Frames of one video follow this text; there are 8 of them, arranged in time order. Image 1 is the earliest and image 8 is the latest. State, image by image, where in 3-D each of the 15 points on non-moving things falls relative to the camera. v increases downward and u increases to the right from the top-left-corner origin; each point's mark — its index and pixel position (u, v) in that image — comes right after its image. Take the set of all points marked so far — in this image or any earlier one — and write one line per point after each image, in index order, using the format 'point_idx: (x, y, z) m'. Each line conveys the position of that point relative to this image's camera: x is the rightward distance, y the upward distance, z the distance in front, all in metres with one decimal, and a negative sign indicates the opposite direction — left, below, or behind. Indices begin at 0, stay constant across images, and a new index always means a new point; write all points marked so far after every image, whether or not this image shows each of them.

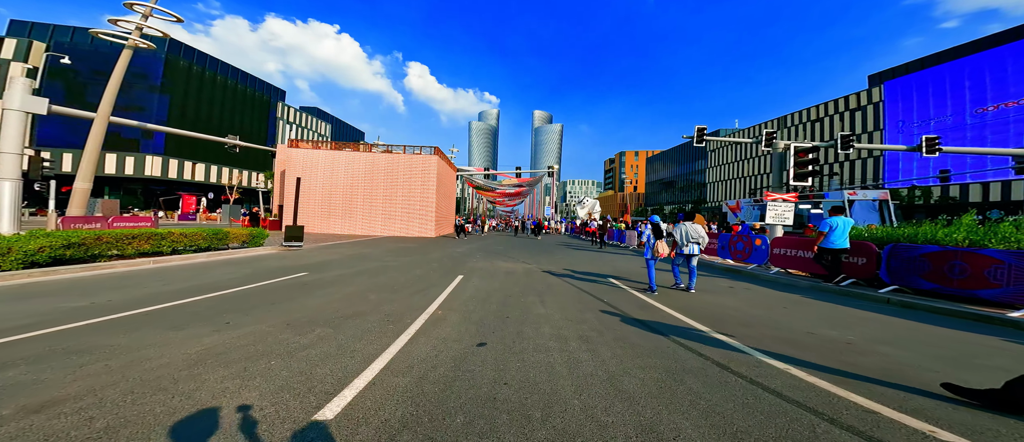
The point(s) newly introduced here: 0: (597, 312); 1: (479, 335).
0: (+1.7, -1.7, +6.2) m
1: (-0.5, -1.7, +4.9) m
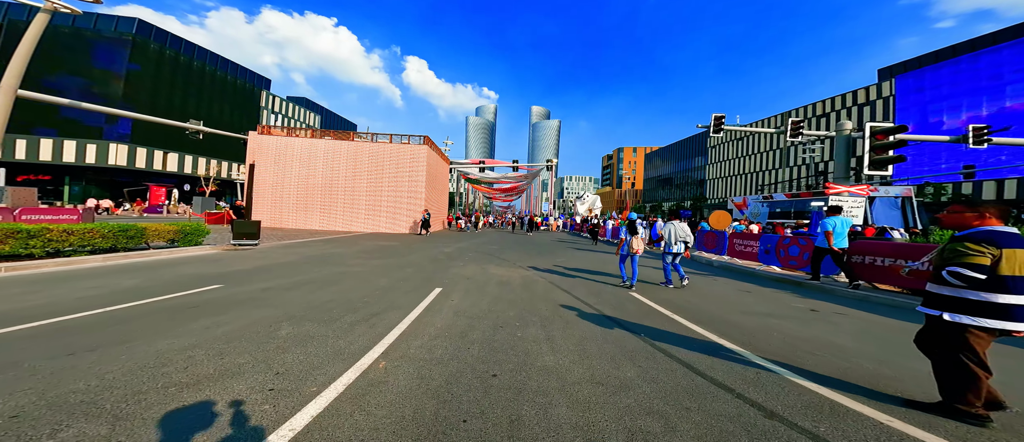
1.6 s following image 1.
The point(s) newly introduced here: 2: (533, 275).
0: (+1.5, -1.6, +3.8) m
1: (-0.6, -1.6, +2.5) m
2: (+0.6, -1.7, +9.9) m
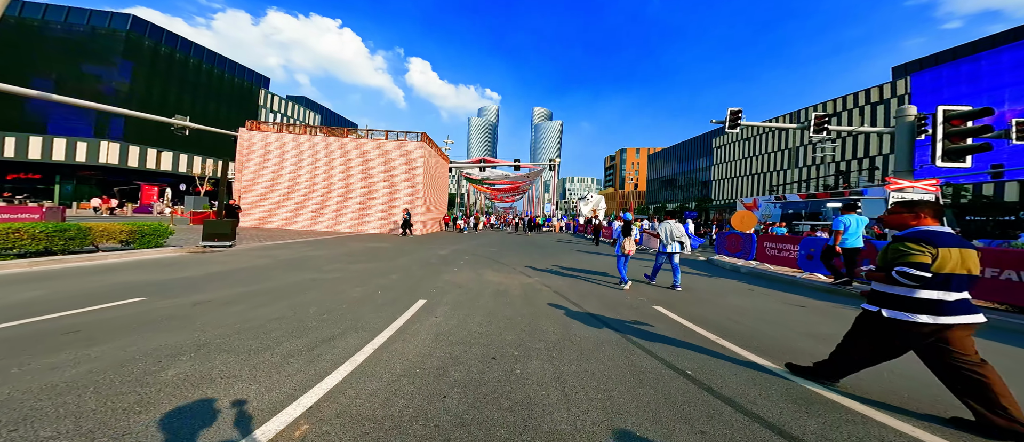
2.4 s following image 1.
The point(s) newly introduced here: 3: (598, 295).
0: (+1.5, -1.6, +2.5) m
1: (-0.7, -1.6, +1.2) m
2: (+0.6, -1.7, +8.6) m
3: (+2.0, -1.7, +7.4) m
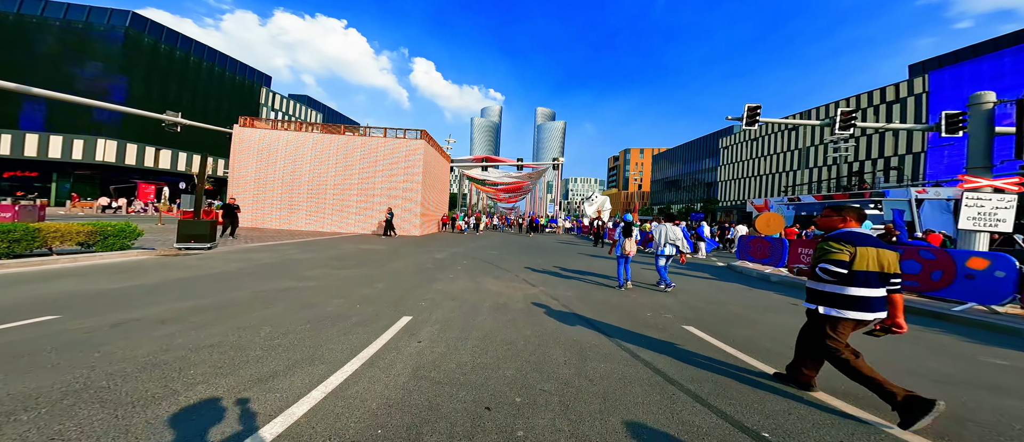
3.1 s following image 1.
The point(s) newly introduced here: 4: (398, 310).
0: (+1.5, -1.6, +1.5) m
1: (-0.7, -1.6, +0.2) m
2: (+0.7, -1.7, +7.6) m
3: (+2.0, -1.7, +6.4) m
4: (-2.0, -1.6, +5.7) m
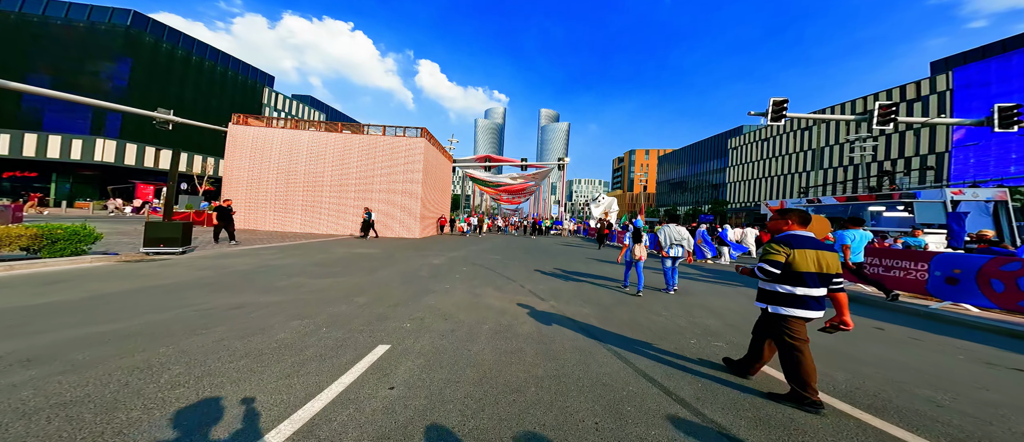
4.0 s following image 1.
0: (+1.5, -1.6, +0.2) m
1: (-0.7, -1.6, -1.0) m
2: (+0.8, -1.7, +6.4) m
3: (+2.1, -1.8, +5.2) m
4: (-1.9, -1.6, +4.6) m
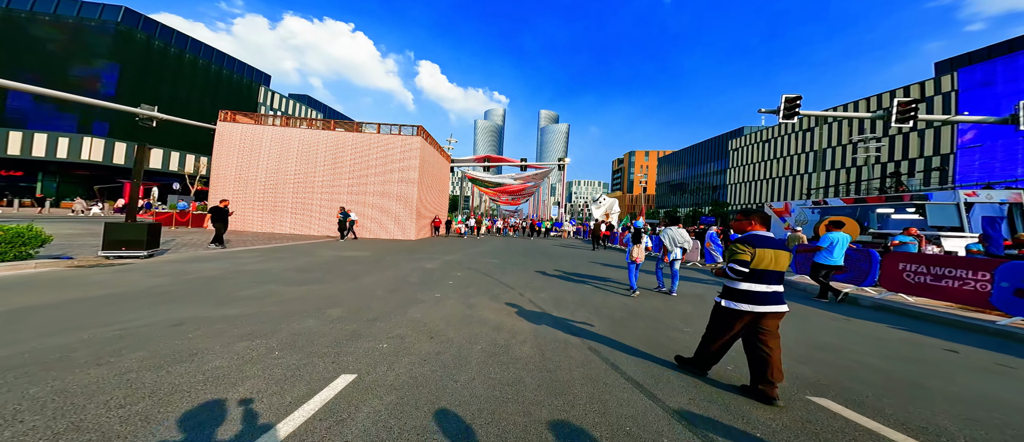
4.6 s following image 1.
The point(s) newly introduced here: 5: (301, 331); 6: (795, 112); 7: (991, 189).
0: (+1.5, -1.6, -0.6) m
1: (-0.7, -1.6, -1.8) m
2: (+0.7, -1.8, +5.6) m
3: (+2.1, -1.8, +4.3) m
4: (-2.0, -1.6, +3.7) m
5: (-2.8, -1.5, +4.2) m
6: (+13.4, +5.2, +15.3) m
7: (+24.6, +1.6, +16.5) m
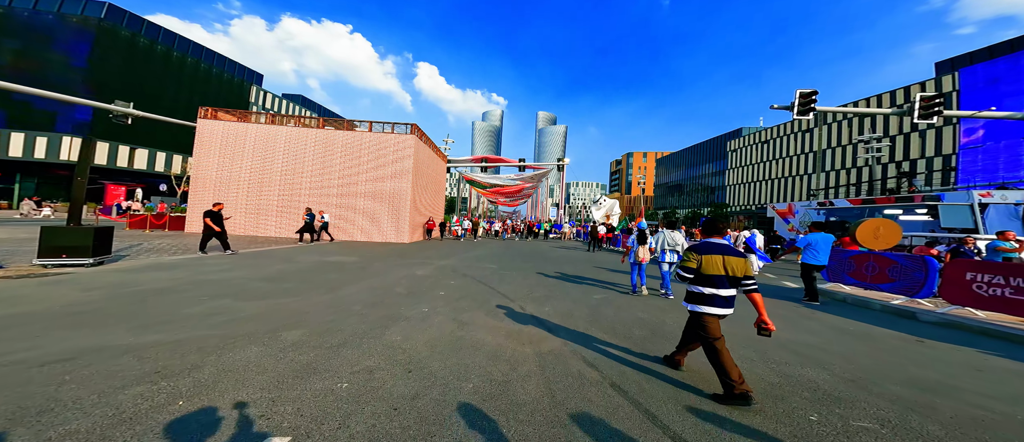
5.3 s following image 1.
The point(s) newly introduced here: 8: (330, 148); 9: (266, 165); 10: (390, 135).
0: (+1.5, -1.6, -1.6) m
1: (-0.7, -1.6, -2.8) m
2: (+0.7, -1.8, +4.6) m
3: (+2.1, -1.8, +3.3) m
4: (-2.0, -1.6, +2.7) m
5: (-2.8, -1.5, +3.2) m
6: (+13.4, +5.1, +14.4) m
7: (+24.5, +1.6, +15.7) m
8: (-11.2, +4.6, +19.7) m
9: (-14.8, +3.4, +19.4) m
10: (-7.6, +5.4, +19.8) m
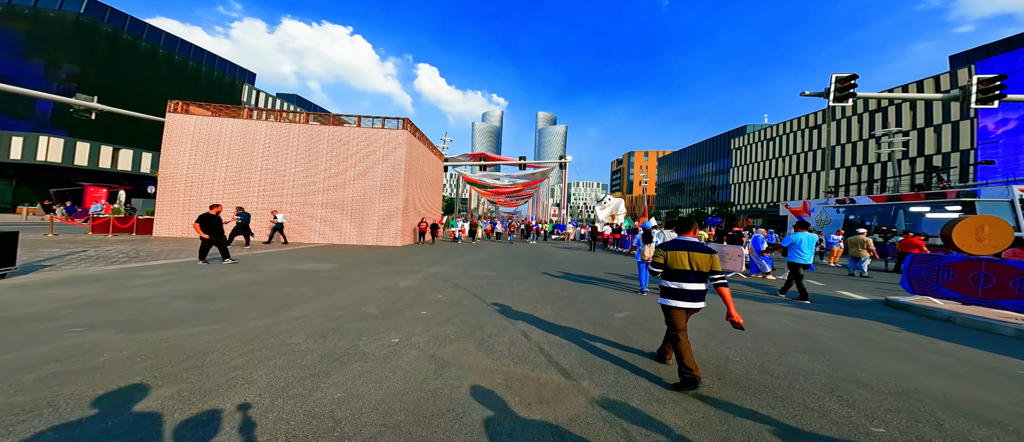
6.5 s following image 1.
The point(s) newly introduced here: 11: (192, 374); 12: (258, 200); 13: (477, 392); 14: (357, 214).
0: (+1.5, -1.5, -3.2) m
1: (-0.7, -1.5, -4.5) m
2: (+0.7, -1.8, +2.9) m
3: (+2.1, -1.8, +1.7) m
4: (-2.0, -1.6, +1.1) m
5: (-2.8, -1.5, +1.6) m
6: (+13.4, +5.2, +12.8) m
7: (+24.5, +1.8, +13.9) m
8: (-11.2, +4.4, +18.1) m
9: (-14.8, +3.3, +17.9) m
10: (-7.5, +5.3, +18.3) m
11: (-3.1, -1.5, +3.1) m
12: (-14.2, +1.3, +17.8) m
13: (-0.4, -1.7, +3.3) m
14: (-8.9, +0.4, +18.0) m
